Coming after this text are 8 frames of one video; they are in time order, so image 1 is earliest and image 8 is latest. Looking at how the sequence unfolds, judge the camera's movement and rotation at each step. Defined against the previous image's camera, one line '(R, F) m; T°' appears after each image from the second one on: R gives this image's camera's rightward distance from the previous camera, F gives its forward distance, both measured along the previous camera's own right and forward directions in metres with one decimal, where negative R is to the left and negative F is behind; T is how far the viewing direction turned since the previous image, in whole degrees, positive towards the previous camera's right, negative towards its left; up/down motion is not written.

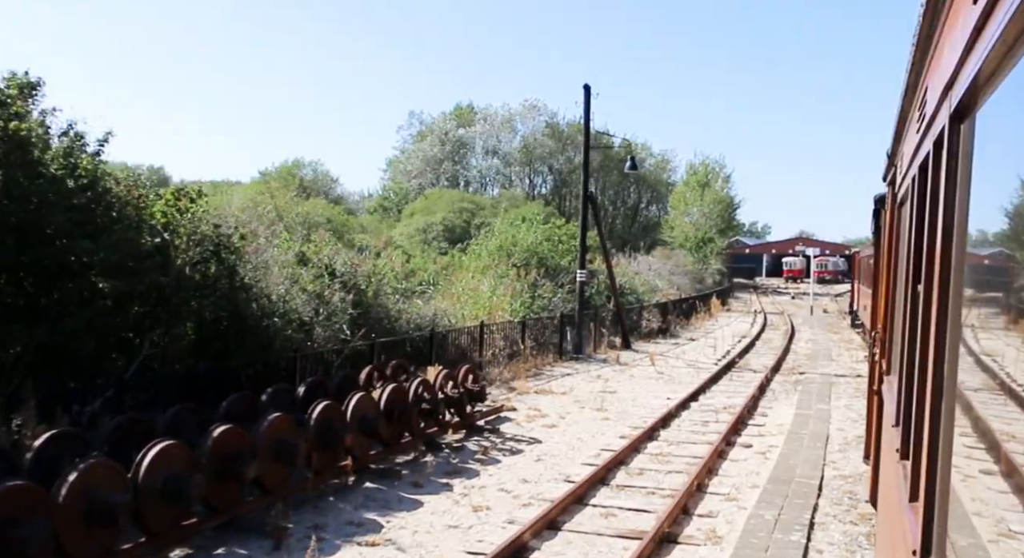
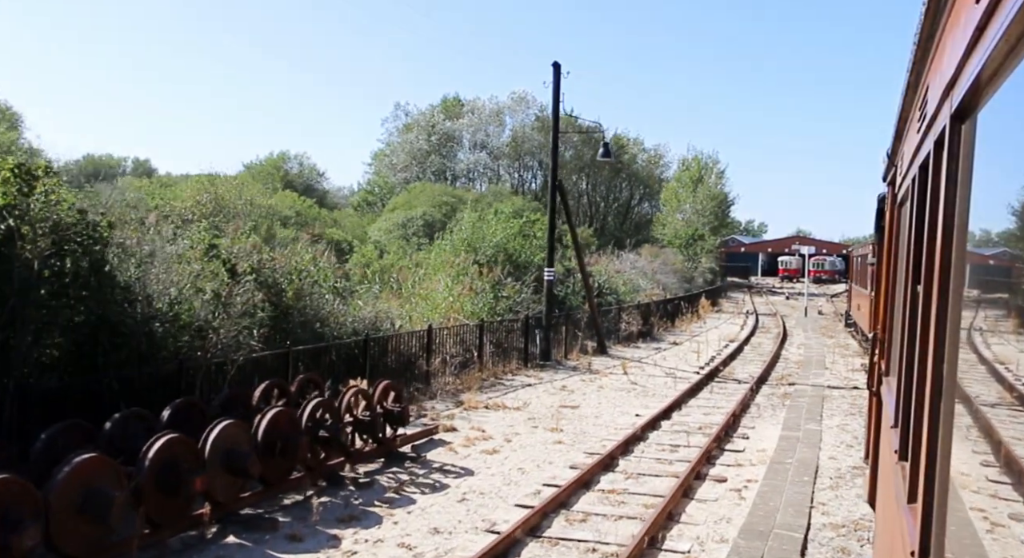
(+0.4, +1.2) m; 0°
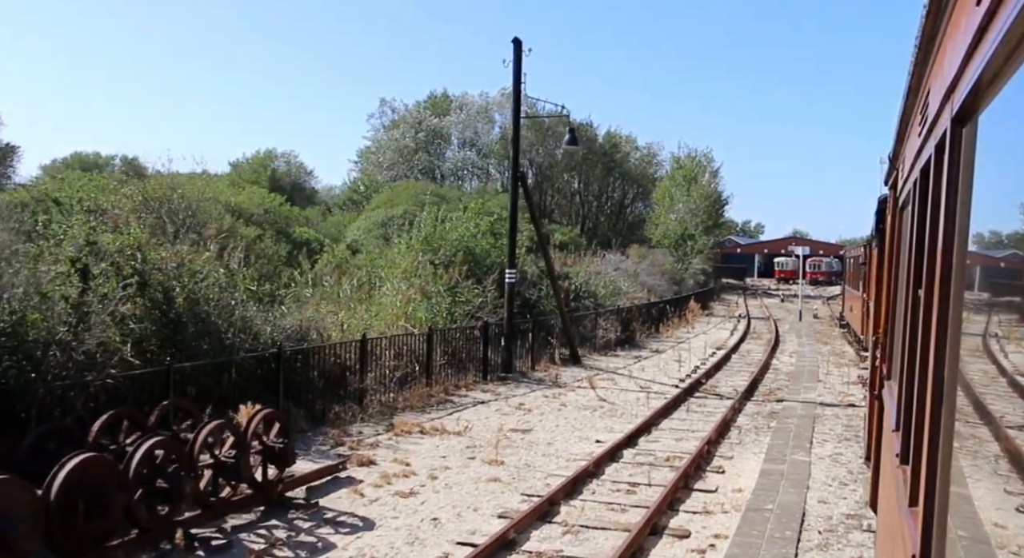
(+0.5, +1.2) m; 0°
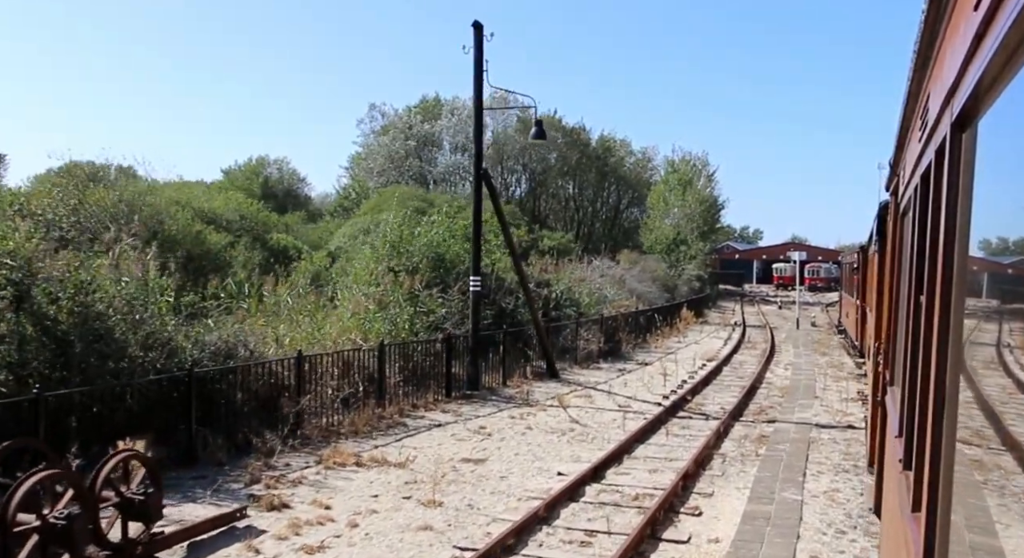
(+0.4, +0.9) m; 0°
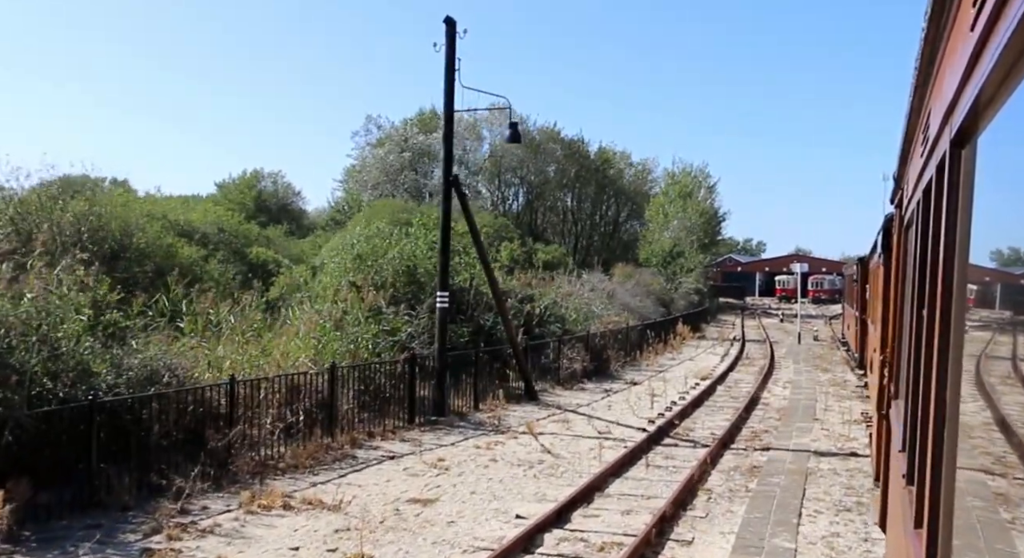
(+0.3, +0.8) m; 0°
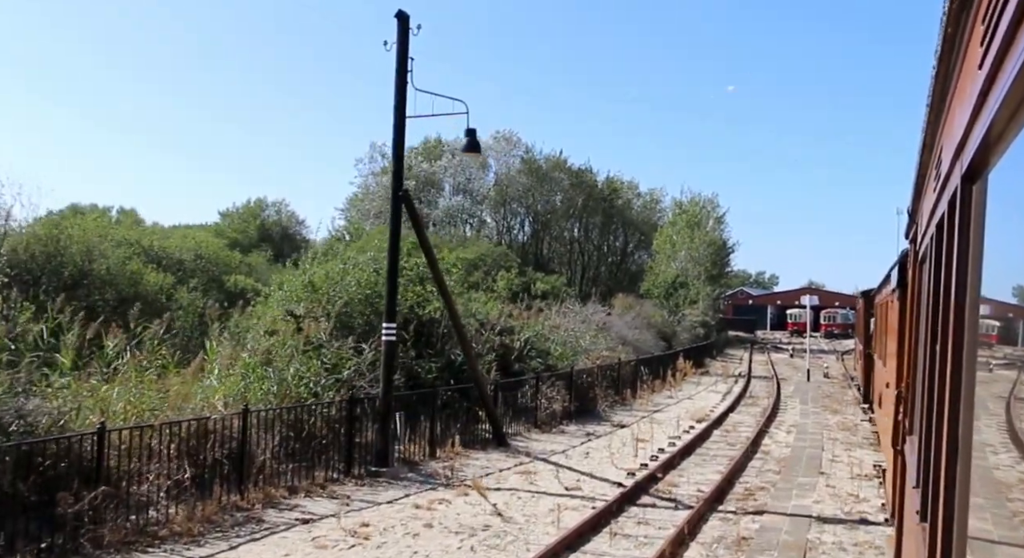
(+0.5, +1.1) m; -1°
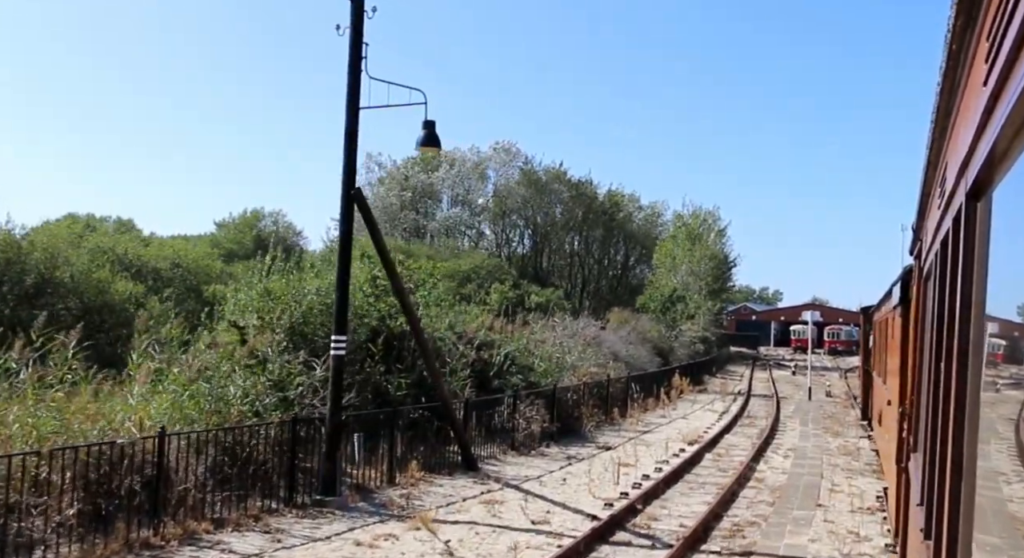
(+0.3, +0.7) m; 0°
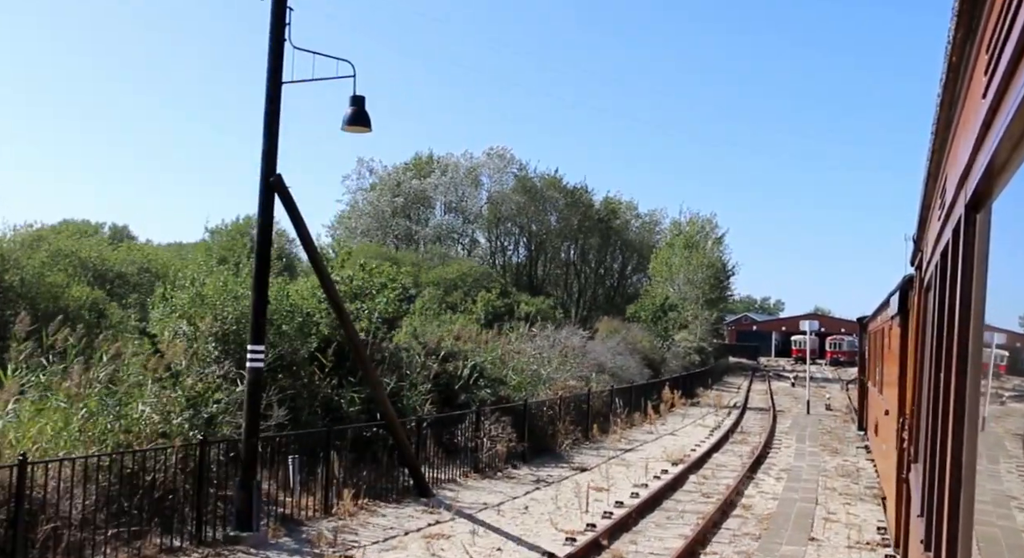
(+0.4, +0.9) m; 0°
